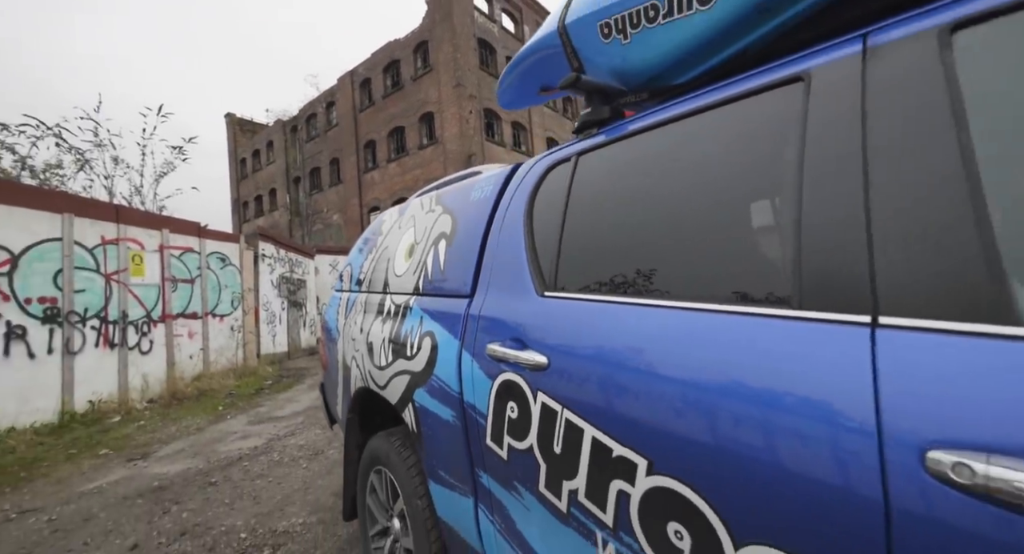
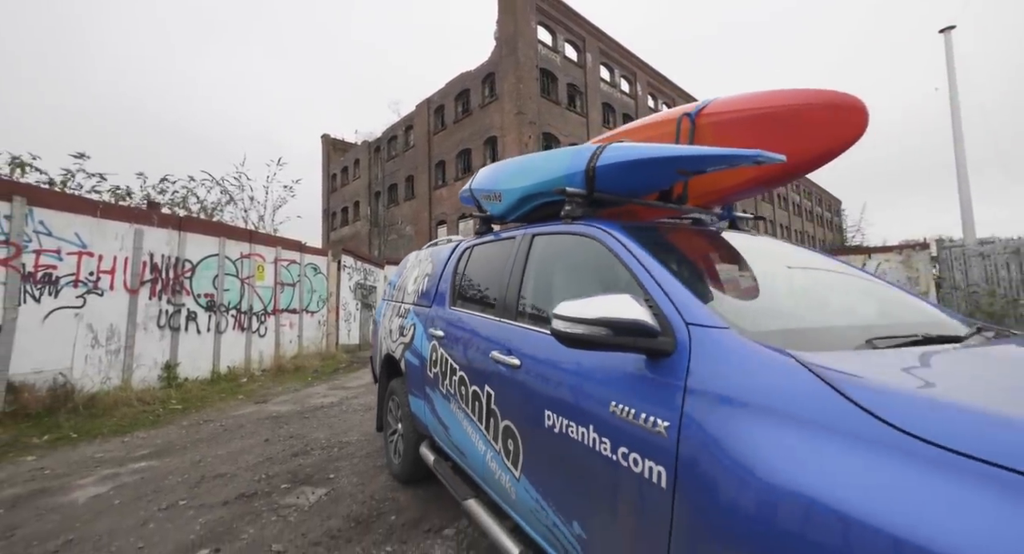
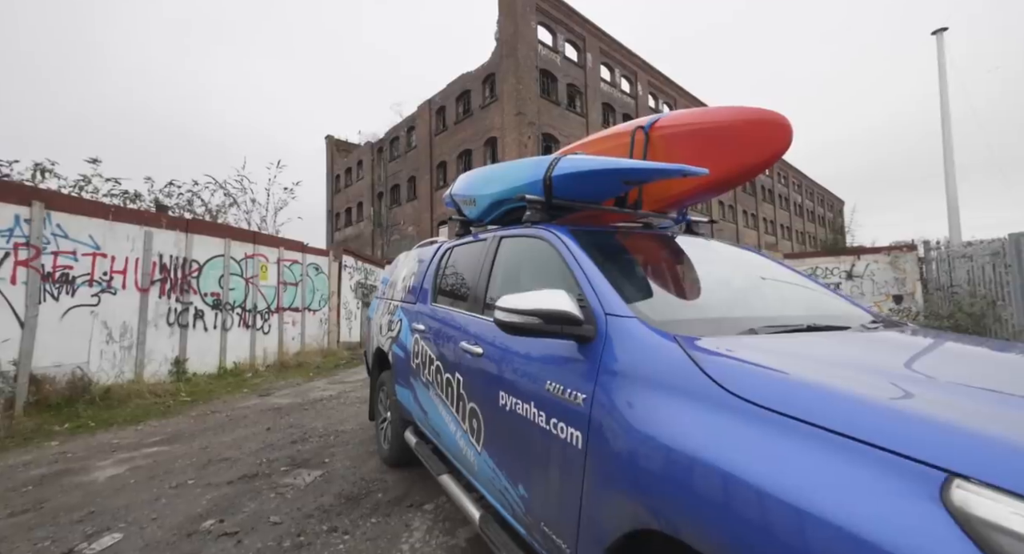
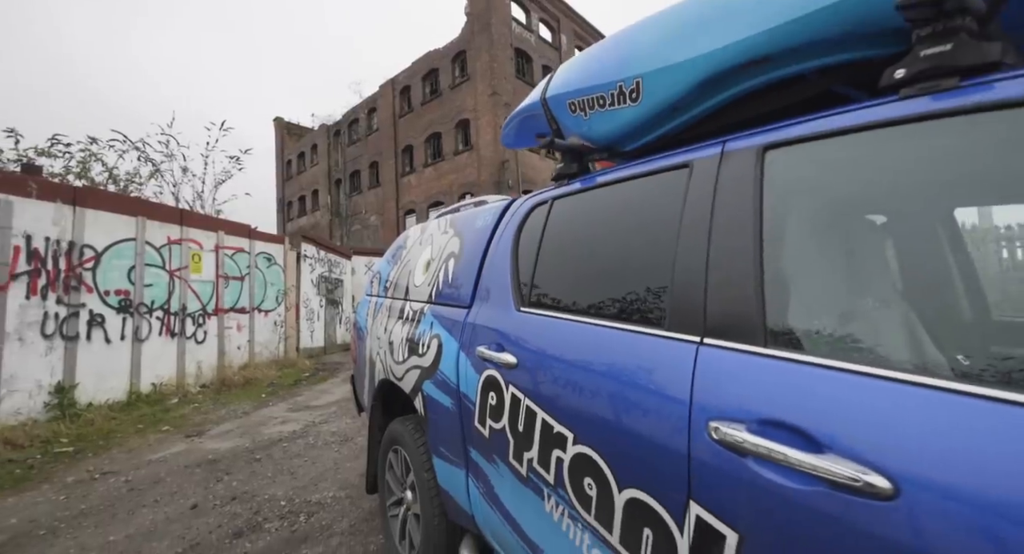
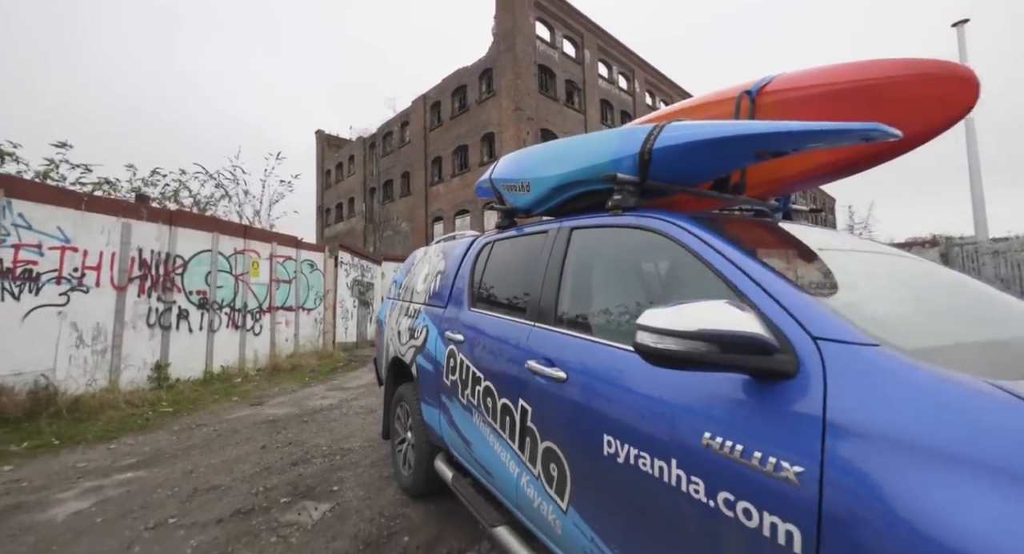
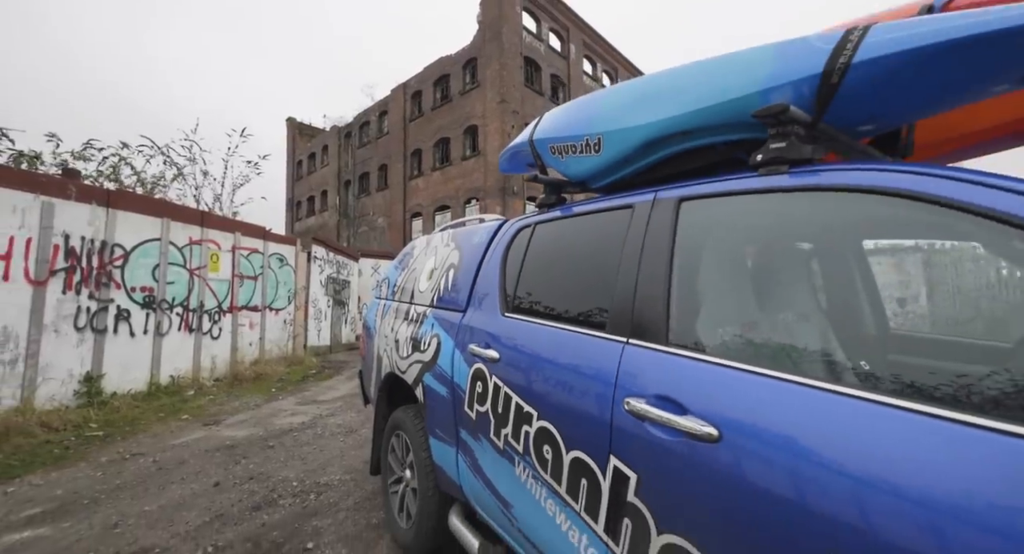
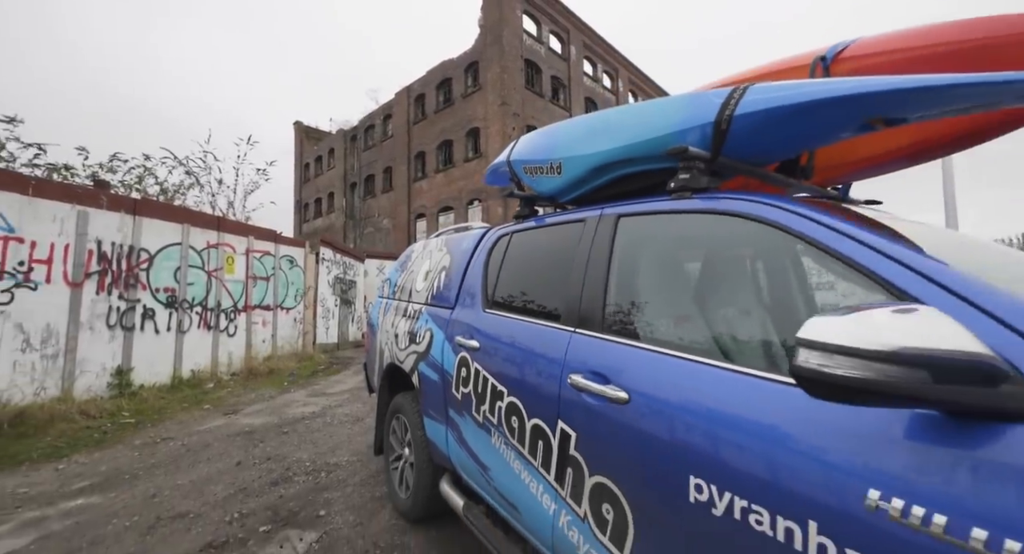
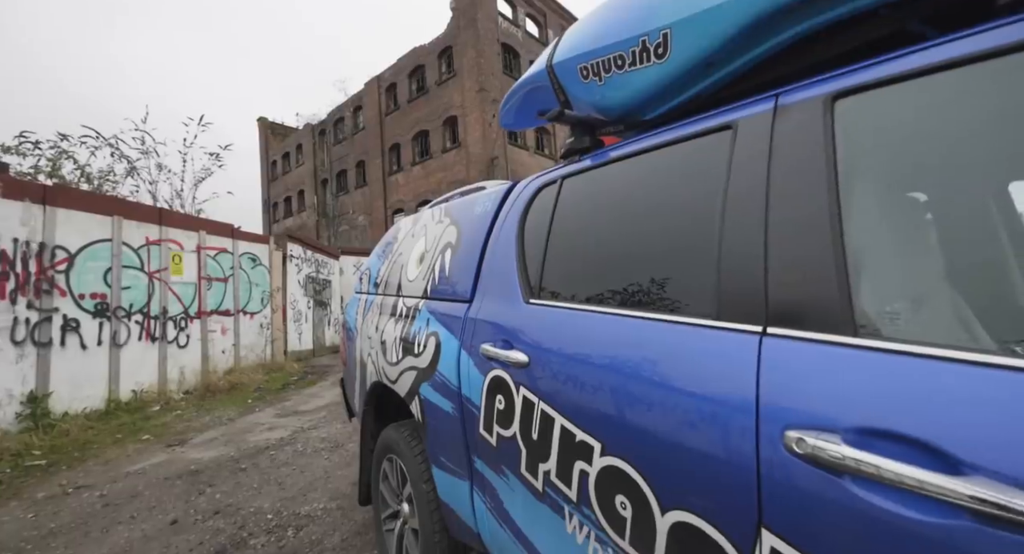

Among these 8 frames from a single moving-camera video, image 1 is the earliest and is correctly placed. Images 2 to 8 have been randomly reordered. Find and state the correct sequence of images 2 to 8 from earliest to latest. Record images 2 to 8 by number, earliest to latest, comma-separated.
8, 4, 6, 7, 5, 2, 3
